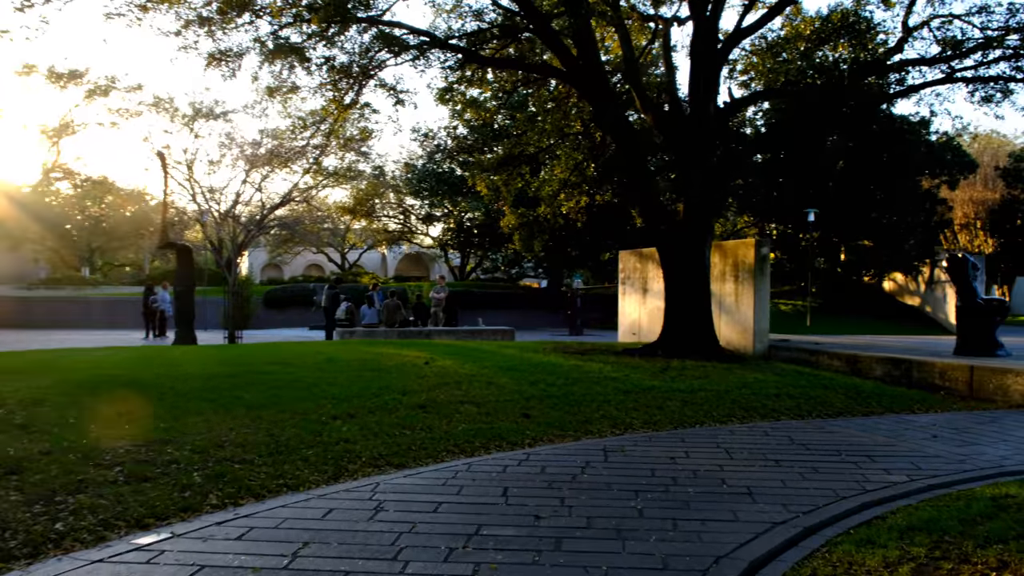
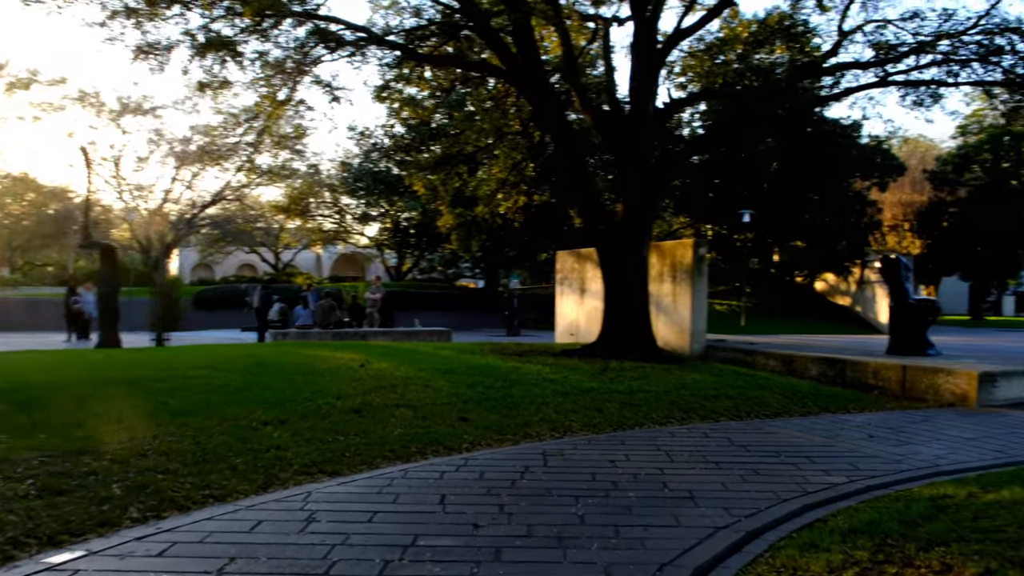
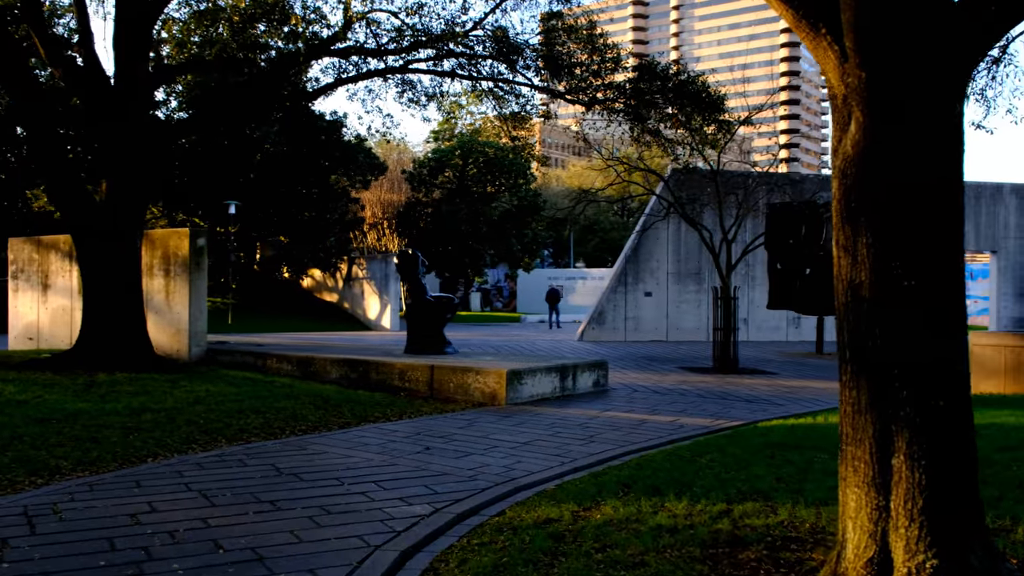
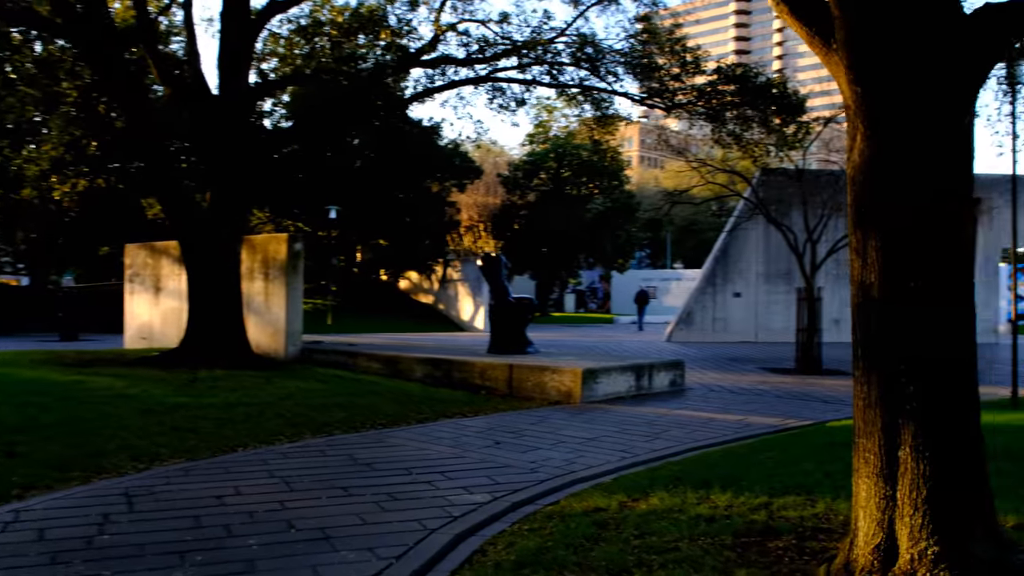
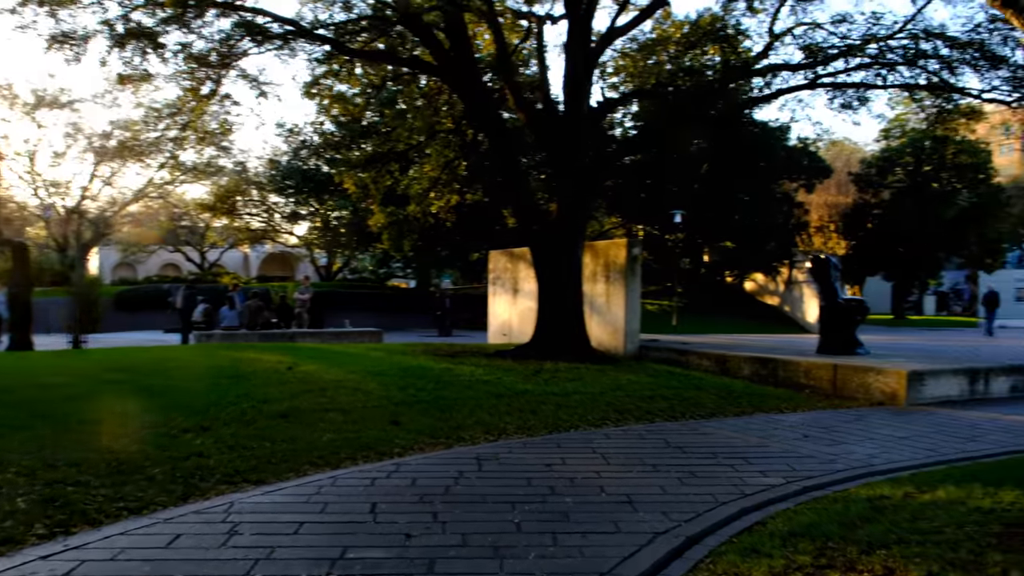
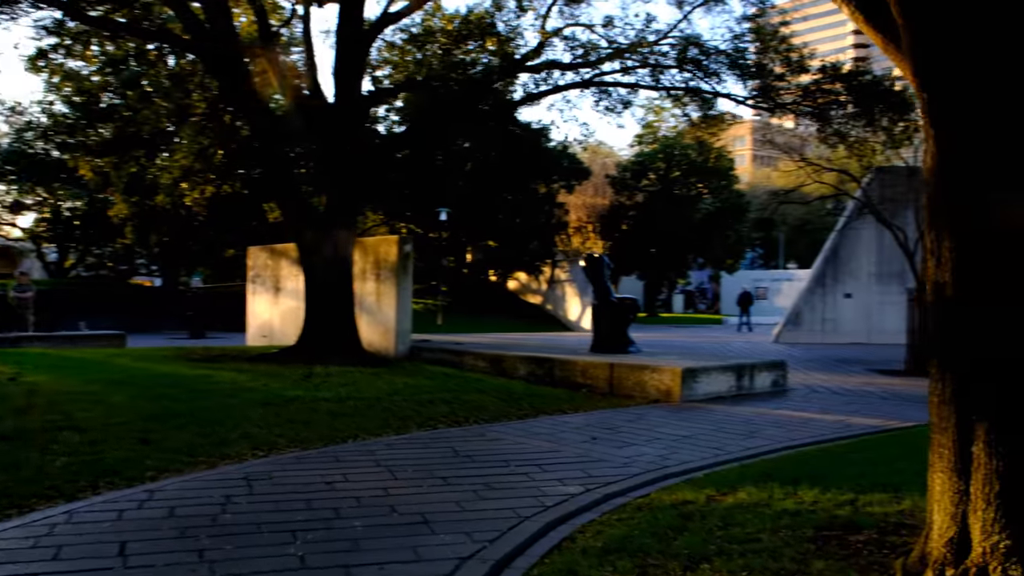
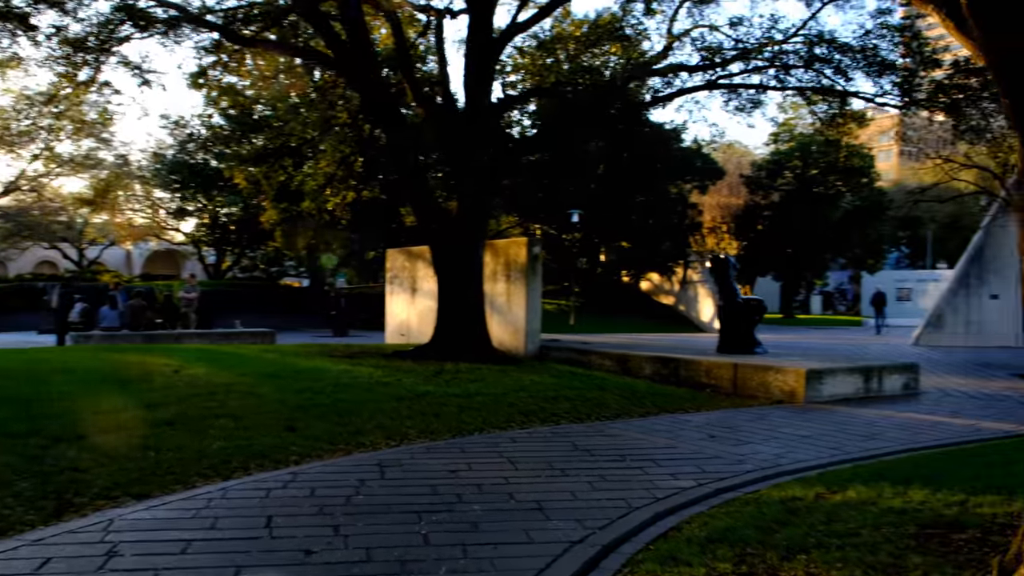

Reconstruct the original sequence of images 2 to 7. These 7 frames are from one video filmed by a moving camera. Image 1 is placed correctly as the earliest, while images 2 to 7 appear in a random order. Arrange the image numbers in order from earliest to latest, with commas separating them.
2, 5, 7, 6, 4, 3
